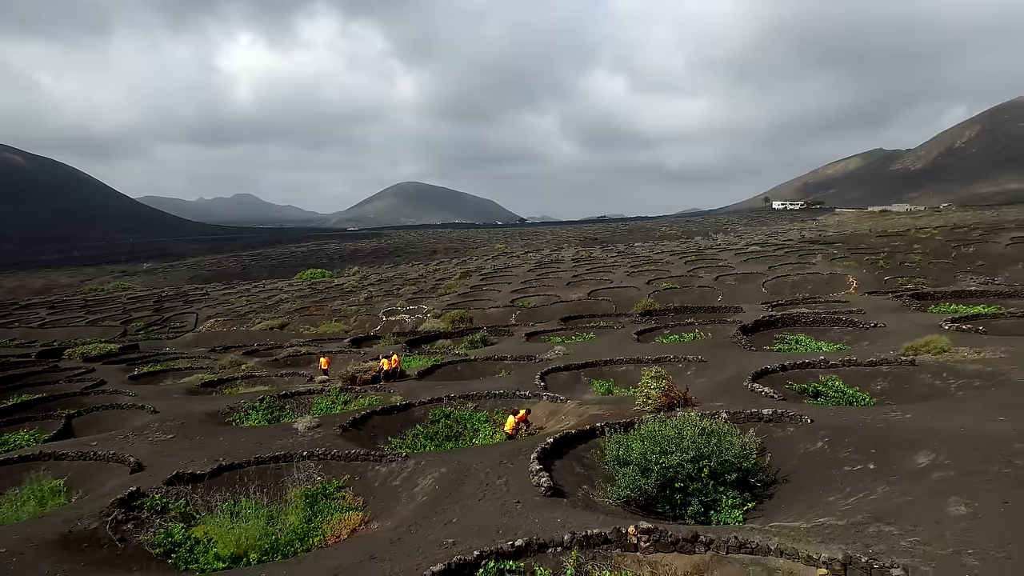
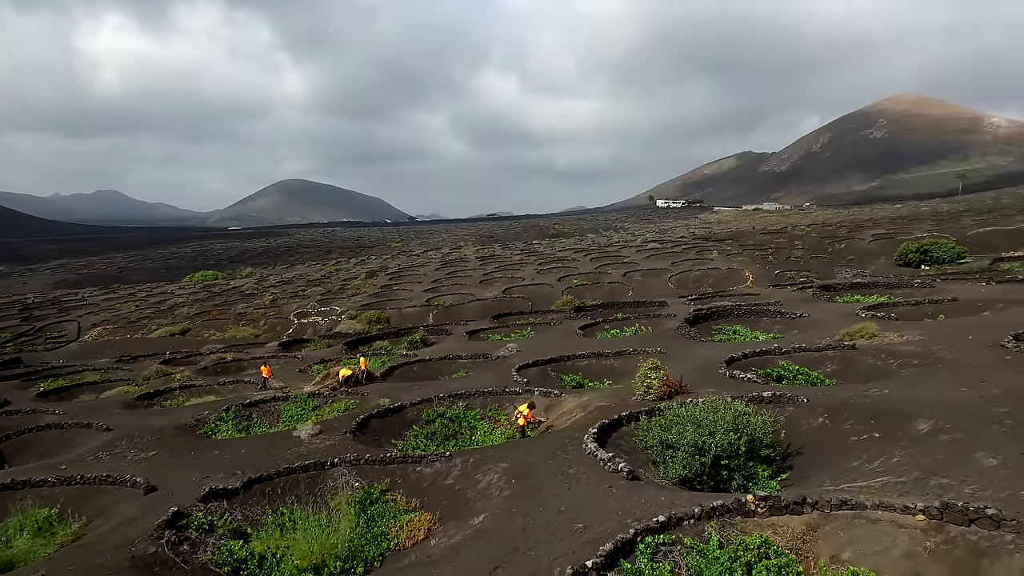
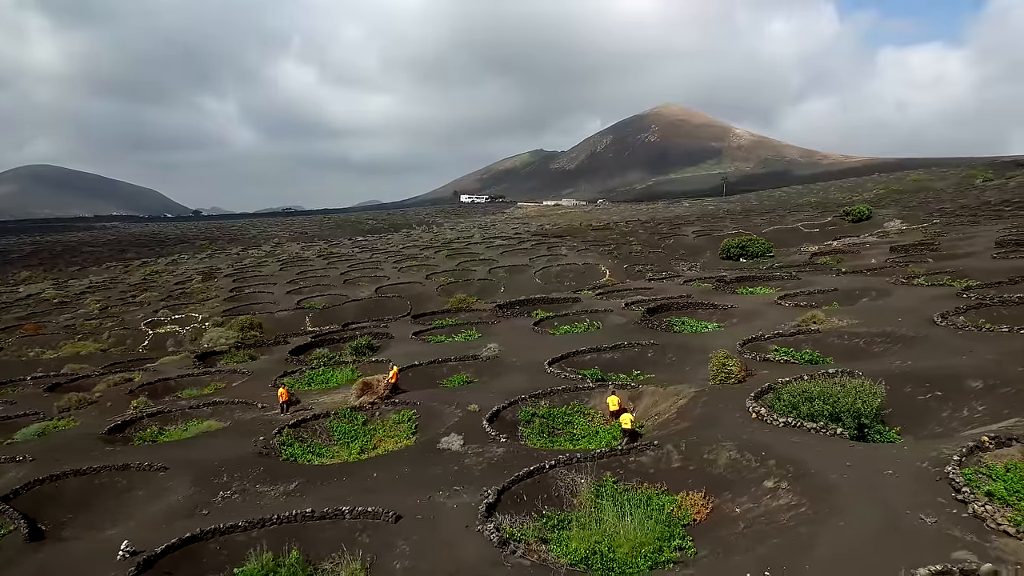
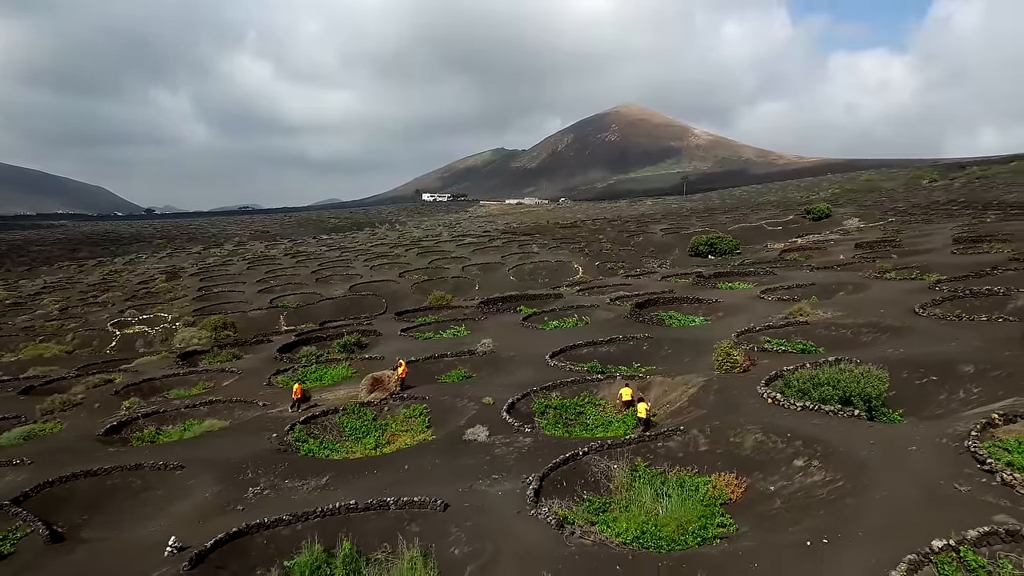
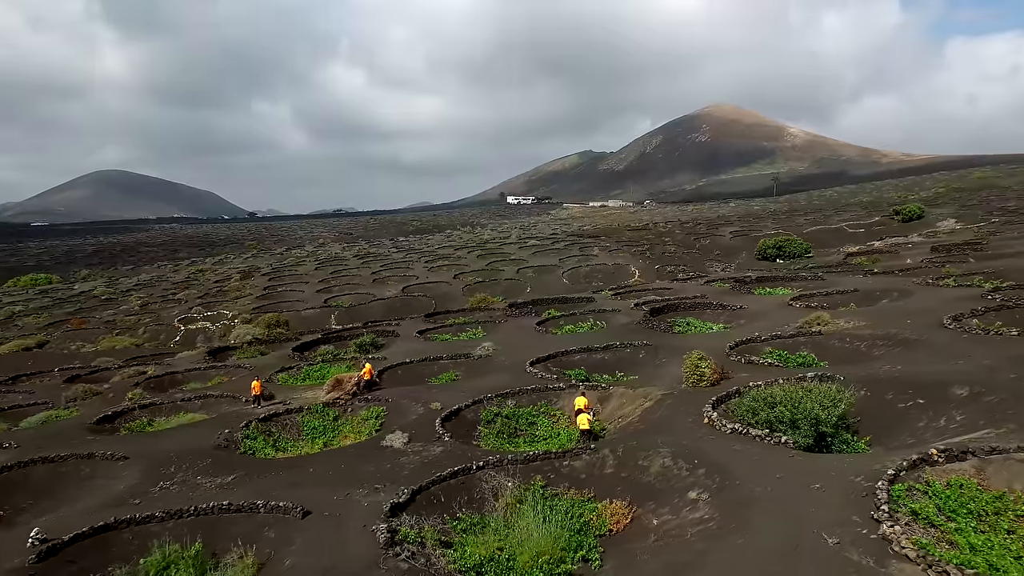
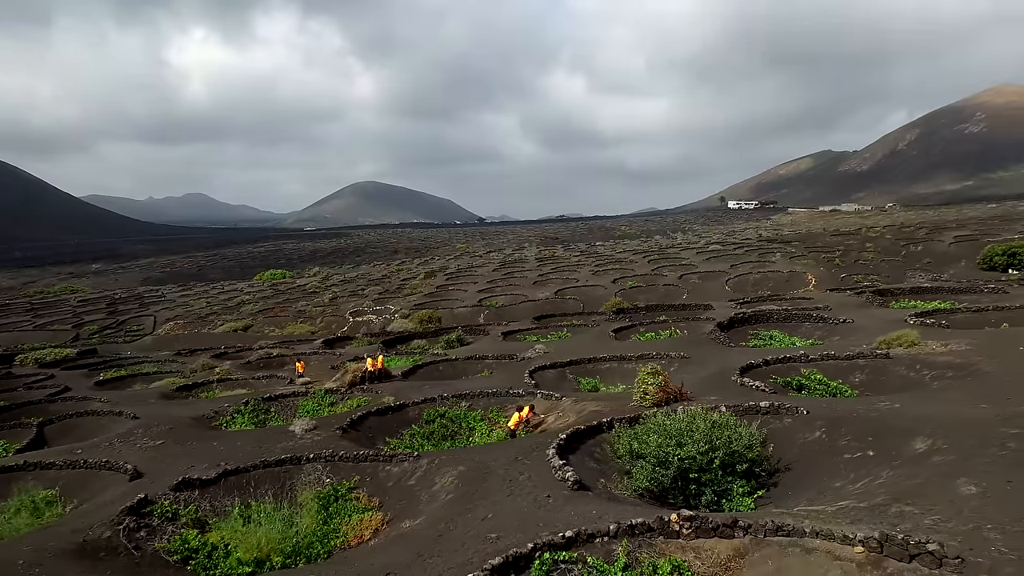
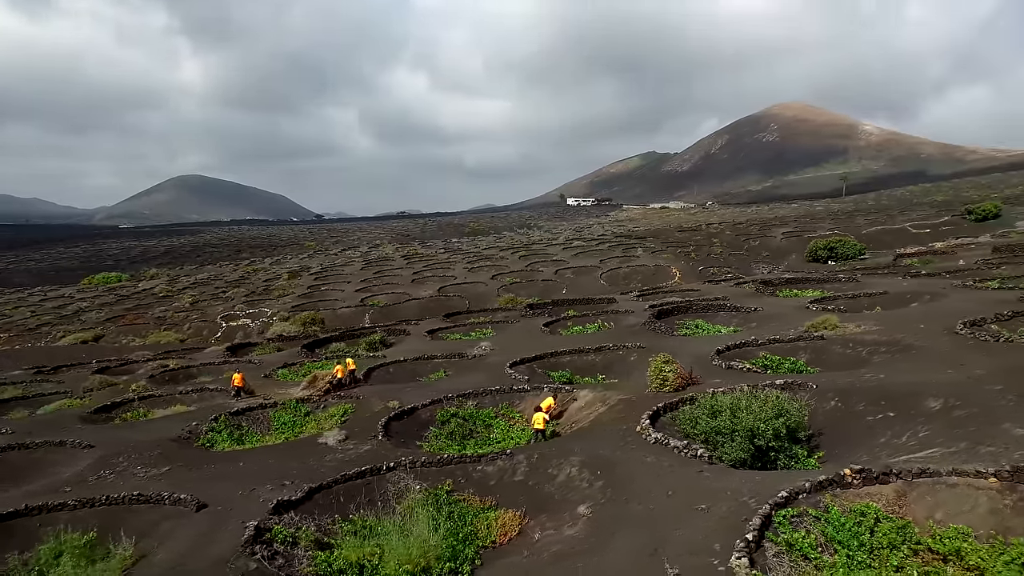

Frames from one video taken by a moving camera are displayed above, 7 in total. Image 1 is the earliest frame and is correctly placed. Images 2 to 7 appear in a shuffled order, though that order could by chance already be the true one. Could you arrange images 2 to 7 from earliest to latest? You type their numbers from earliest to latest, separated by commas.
6, 2, 7, 5, 3, 4
